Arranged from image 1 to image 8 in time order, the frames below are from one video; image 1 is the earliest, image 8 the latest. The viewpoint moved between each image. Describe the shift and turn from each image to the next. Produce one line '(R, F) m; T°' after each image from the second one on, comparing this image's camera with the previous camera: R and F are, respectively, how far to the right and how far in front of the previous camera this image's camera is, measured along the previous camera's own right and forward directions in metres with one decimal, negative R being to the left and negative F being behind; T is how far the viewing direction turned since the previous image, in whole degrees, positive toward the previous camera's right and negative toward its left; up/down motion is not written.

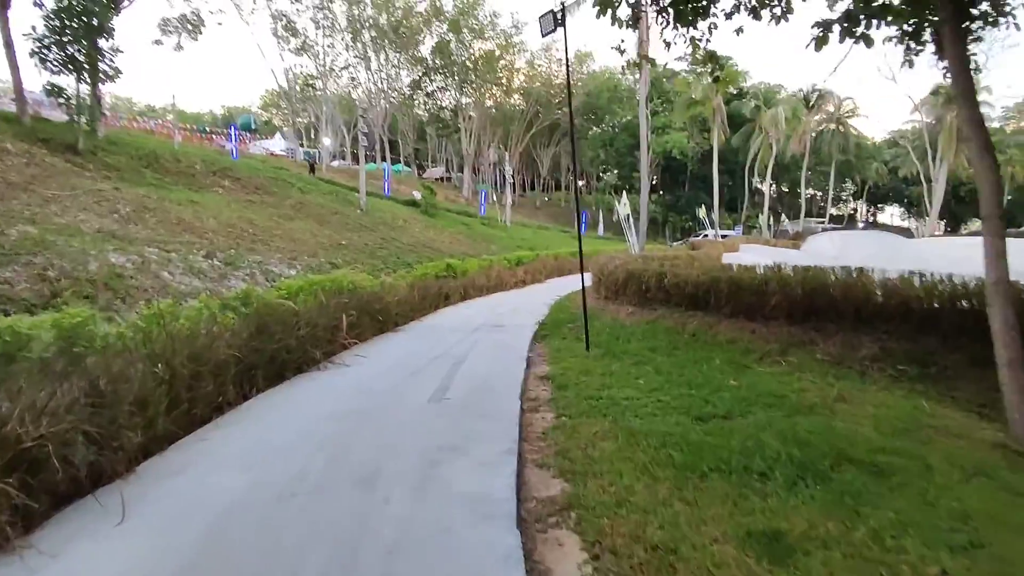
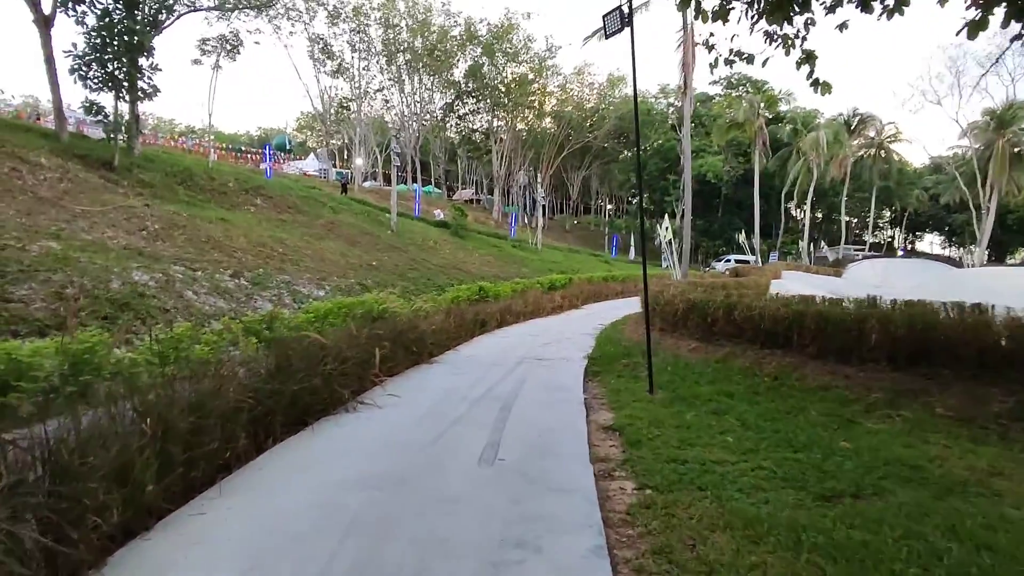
(-0.3, +0.9) m; -3°
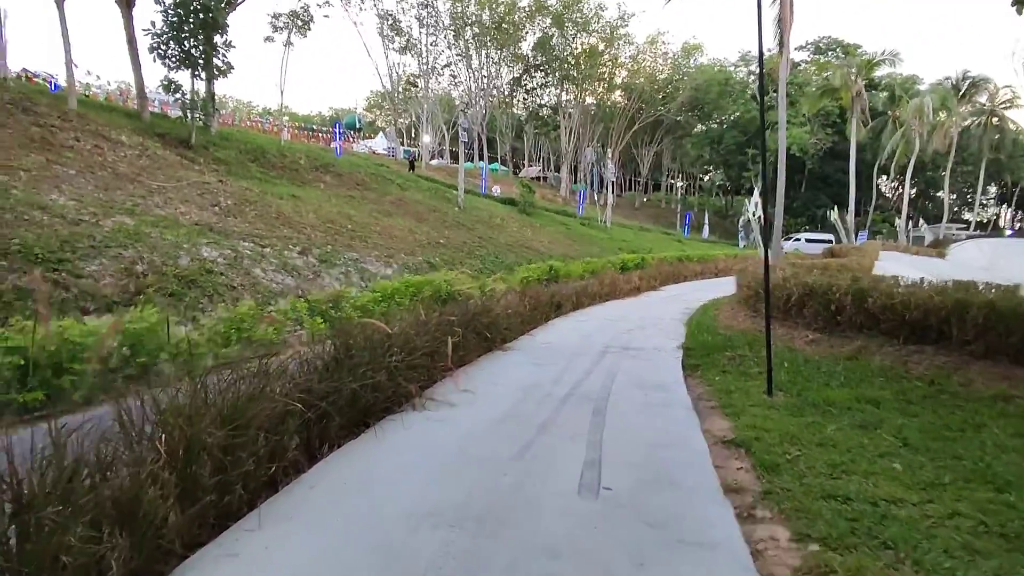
(-0.3, +0.9) m; -6°
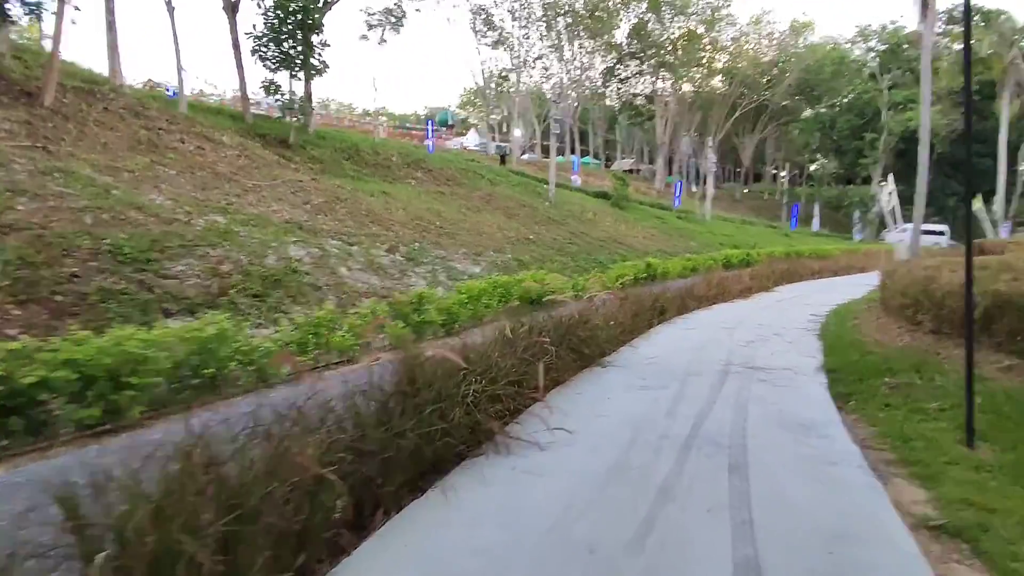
(-0.1, +1.0) m; -9°
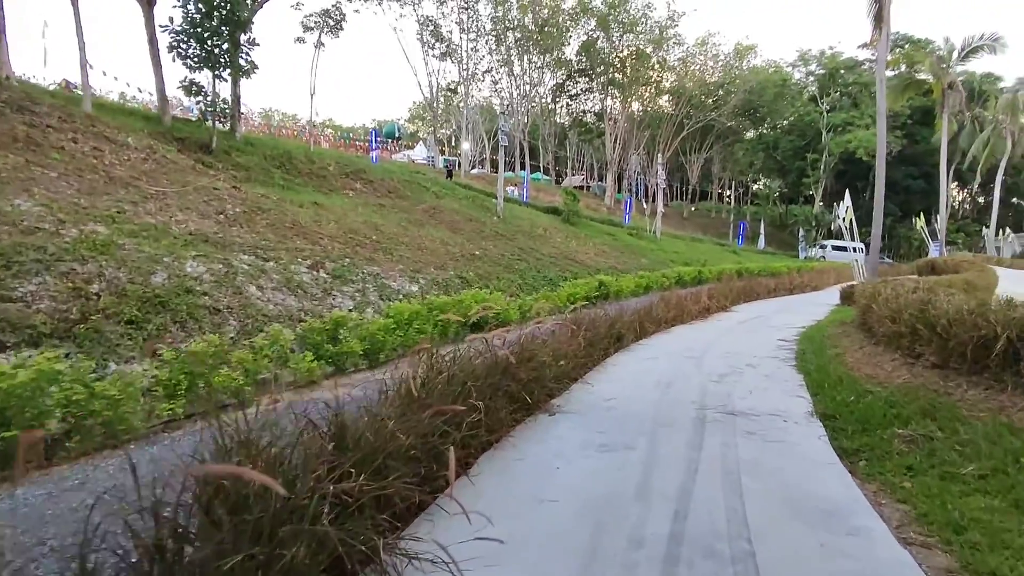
(+0.2, +1.3) m; +5°
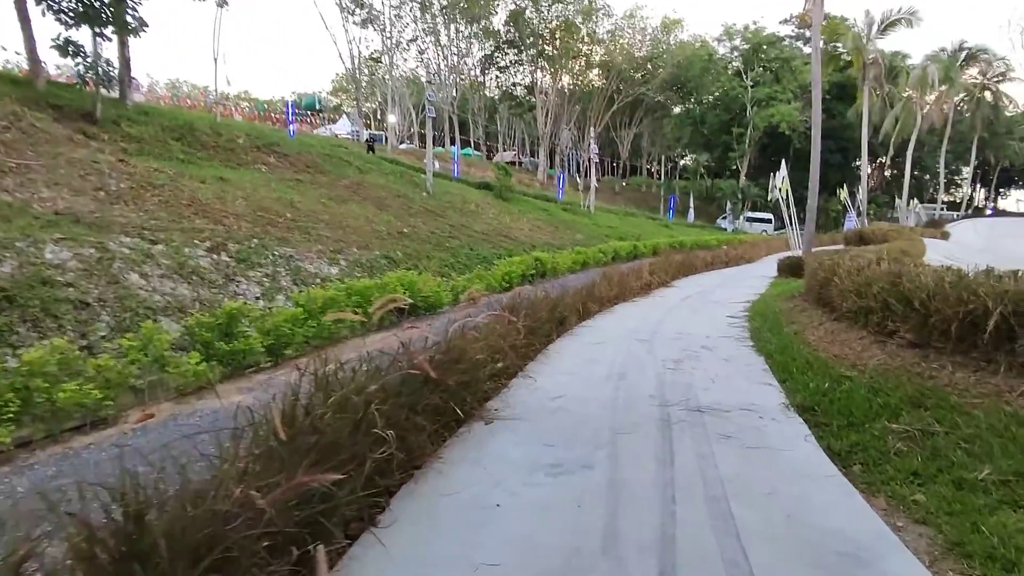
(+0.1, +1.0) m; +6°
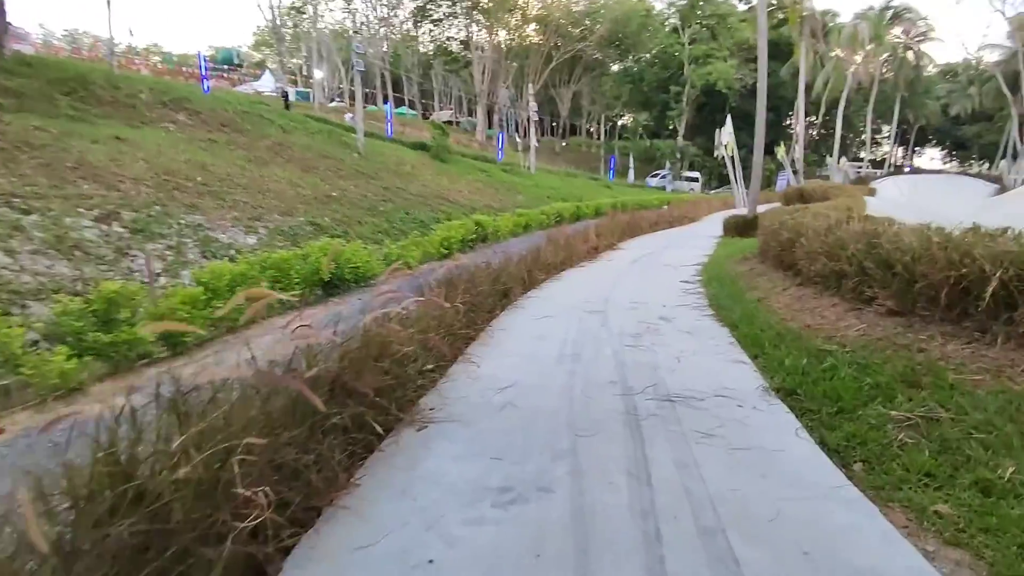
(0.0, +0.8) m; +6°
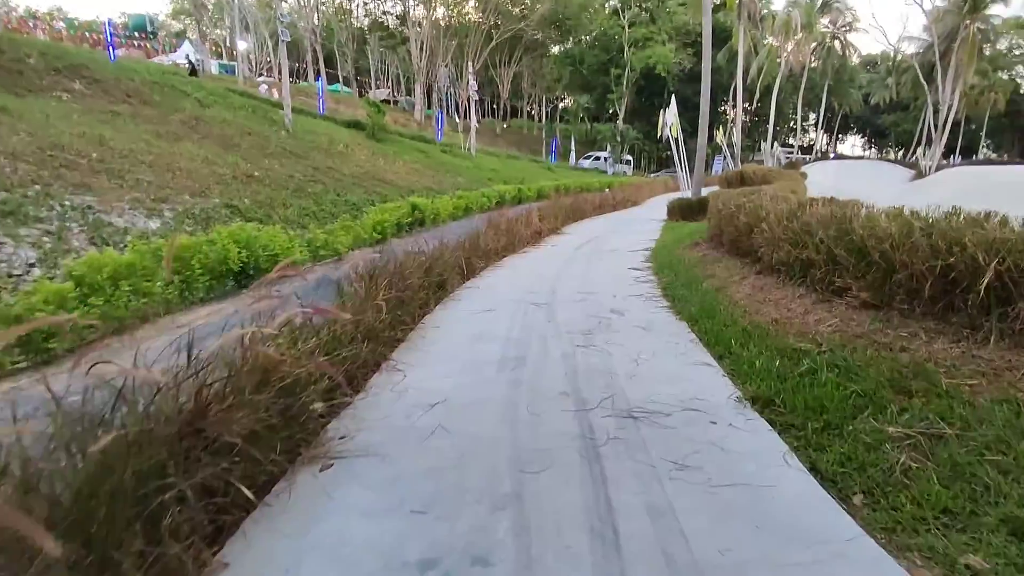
(+0.1, +0.7) m; +6°
